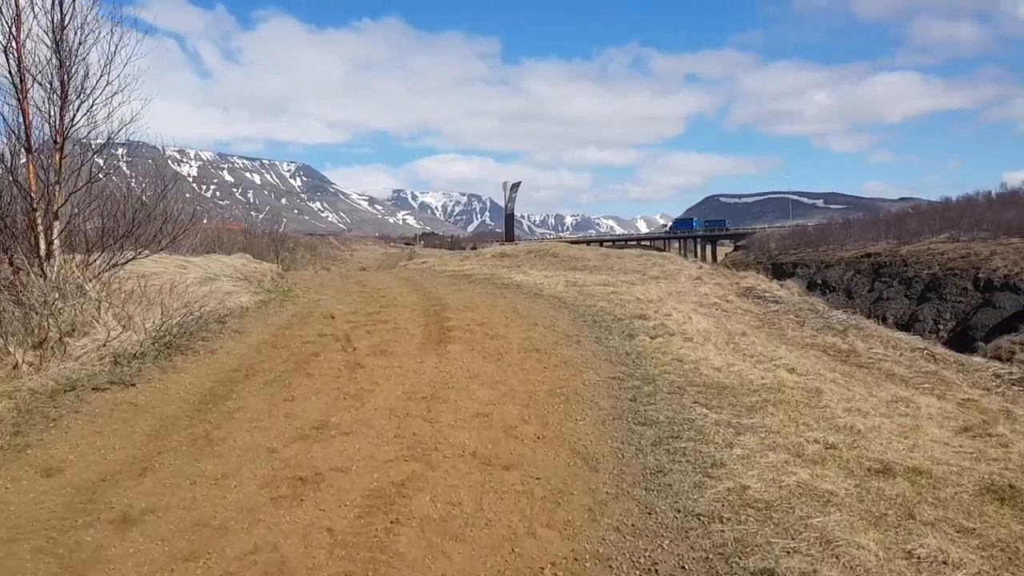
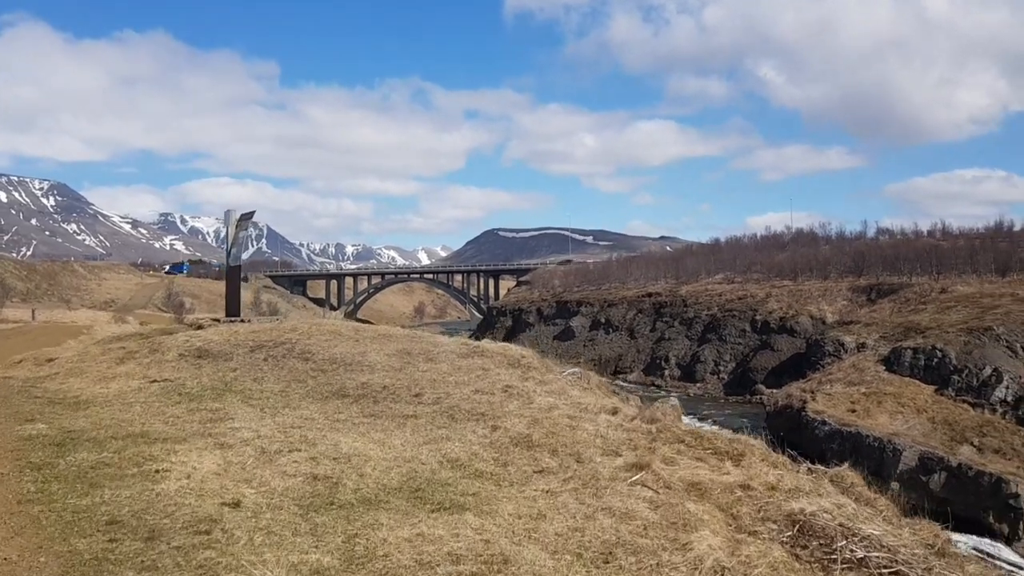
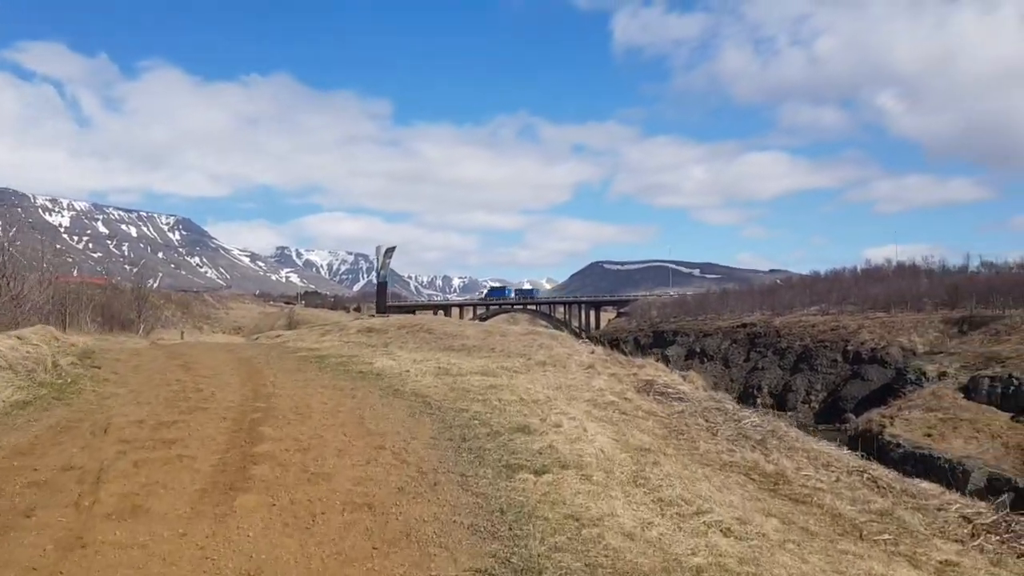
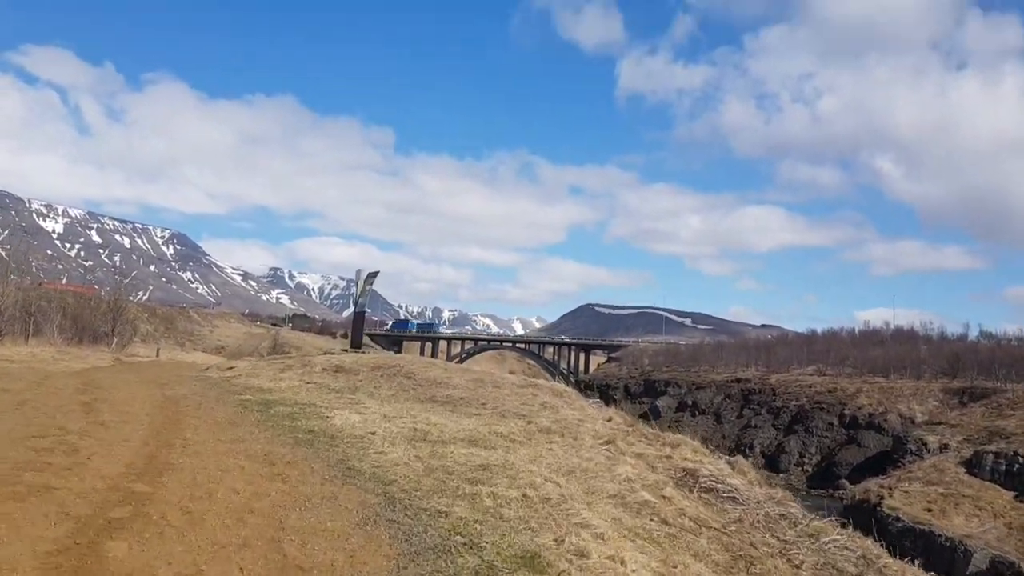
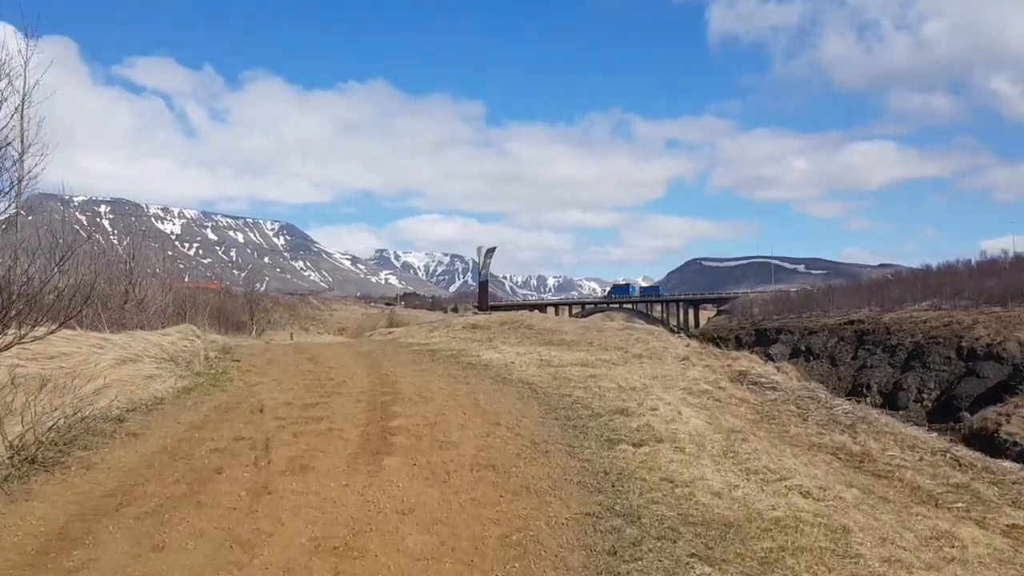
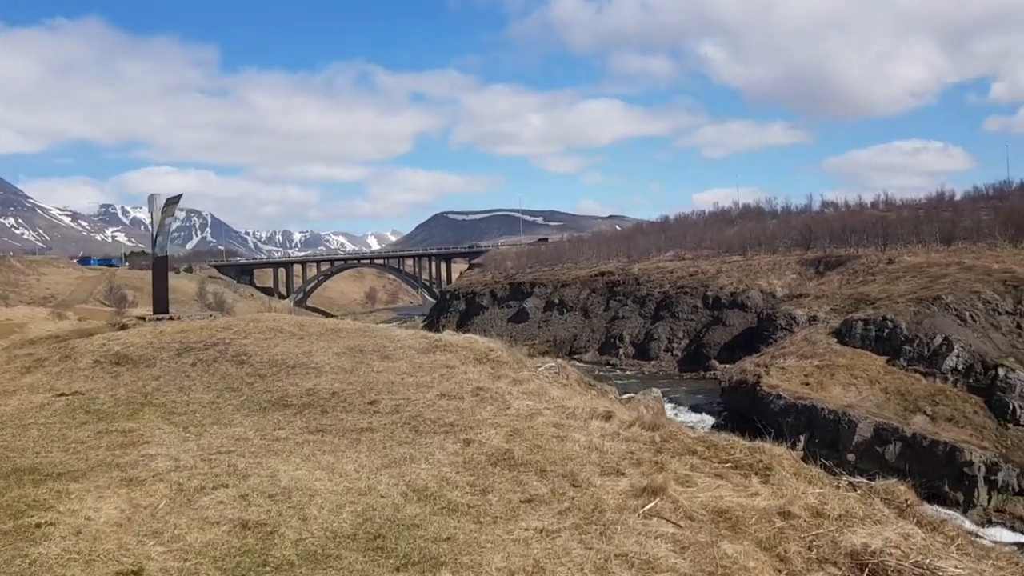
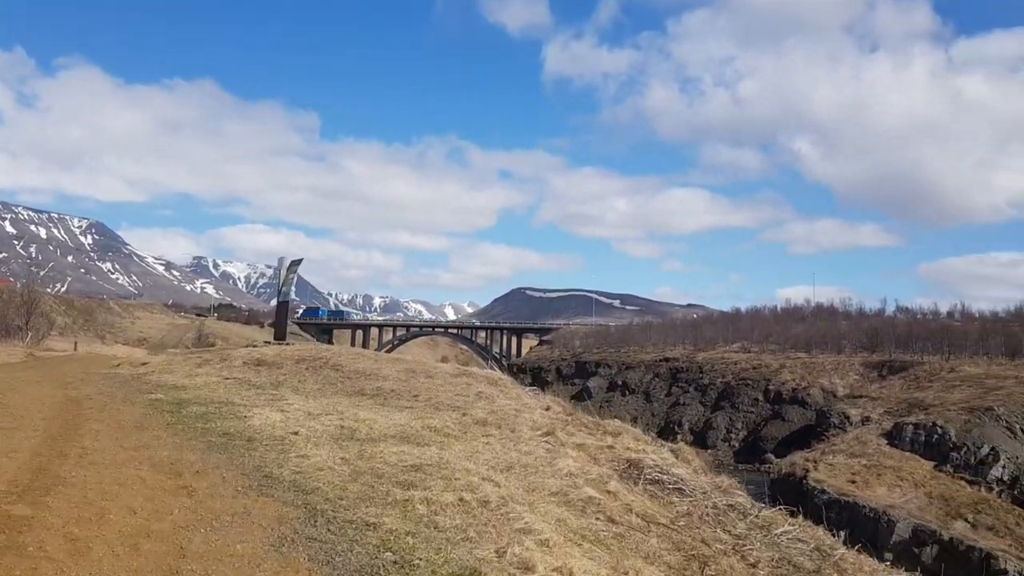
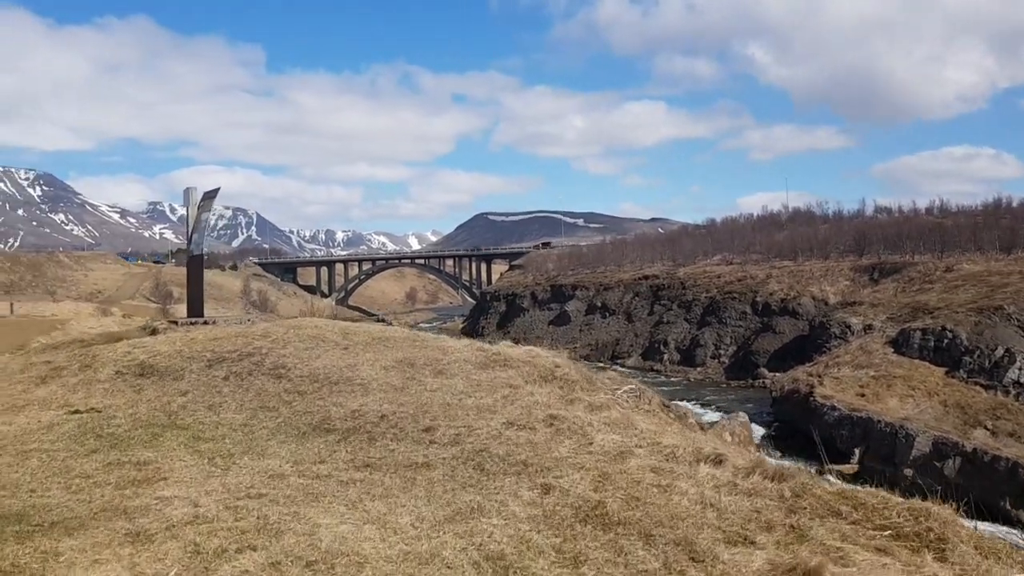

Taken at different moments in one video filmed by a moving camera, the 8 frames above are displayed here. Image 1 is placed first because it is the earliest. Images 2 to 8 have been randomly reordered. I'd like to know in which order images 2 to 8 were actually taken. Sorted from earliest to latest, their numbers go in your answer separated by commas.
5, 3, 4, 7, 2, 6, 8
